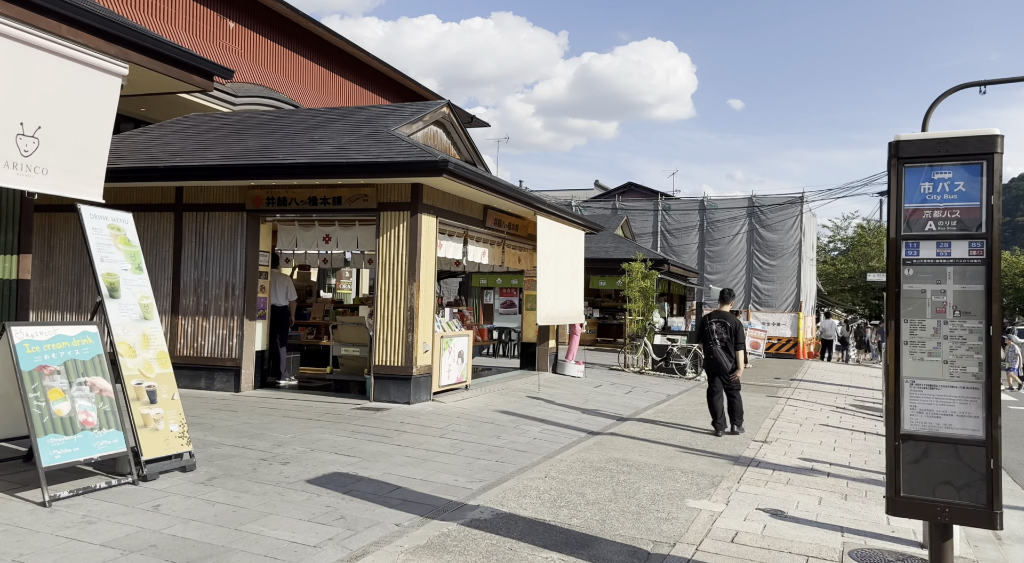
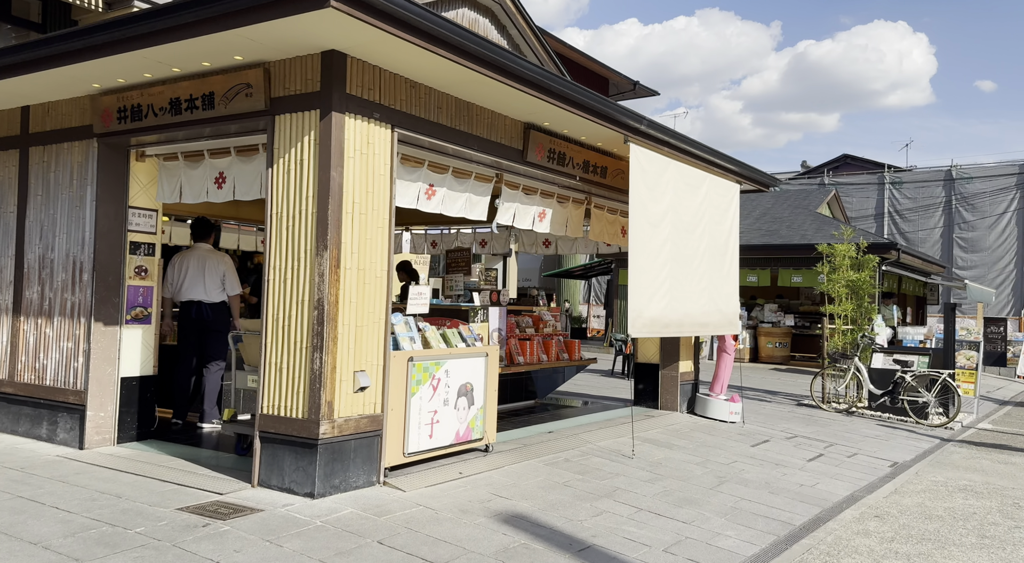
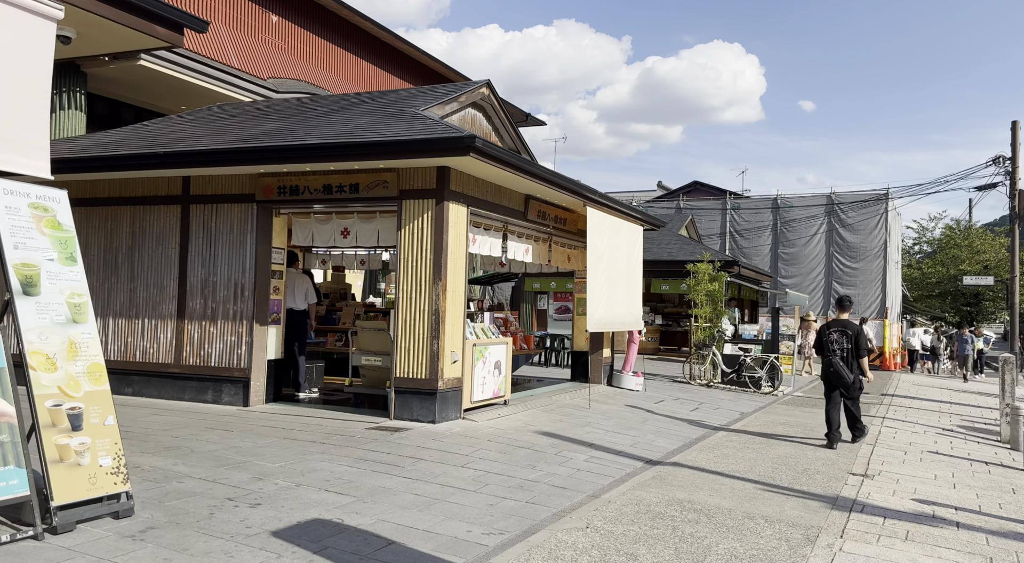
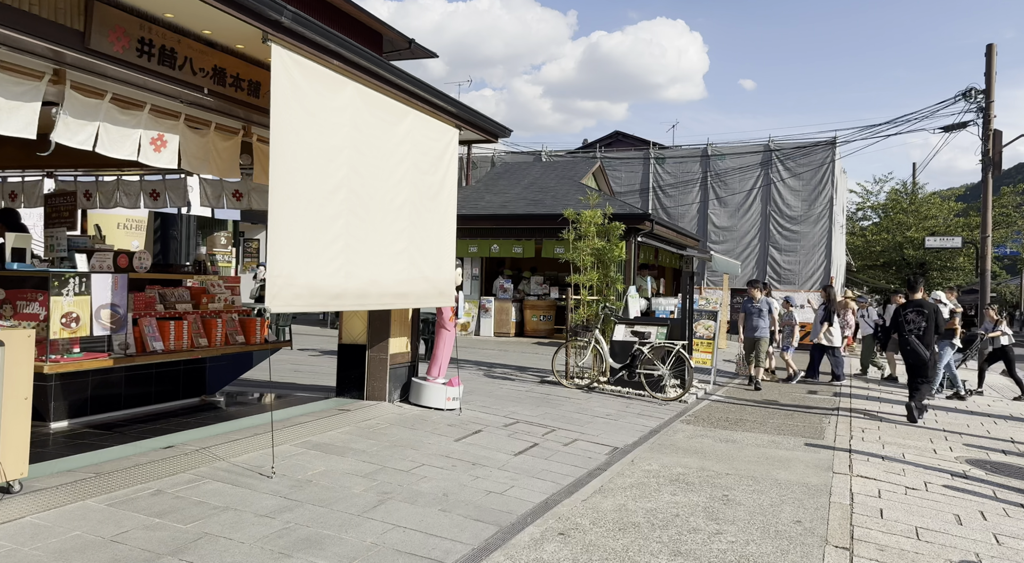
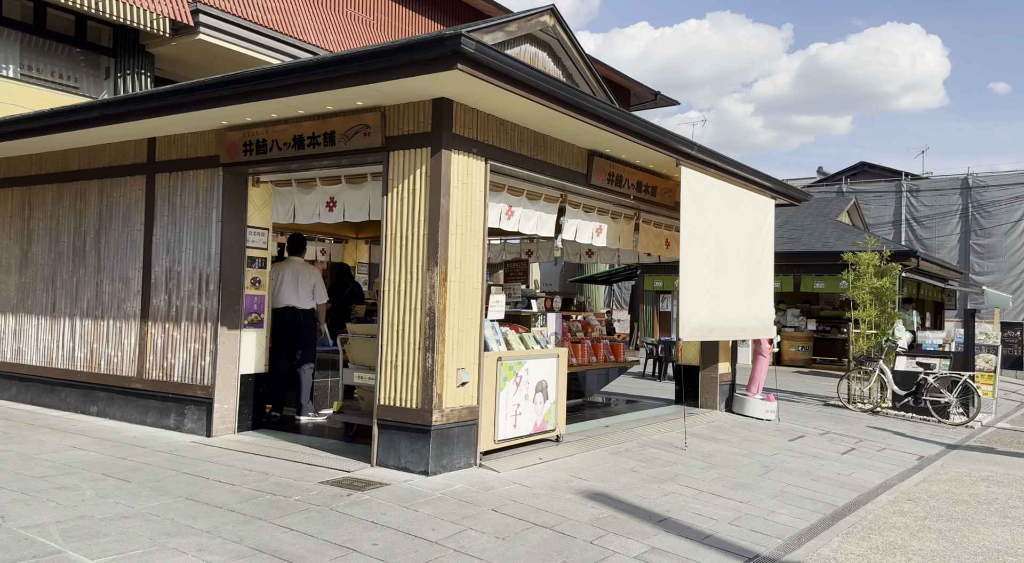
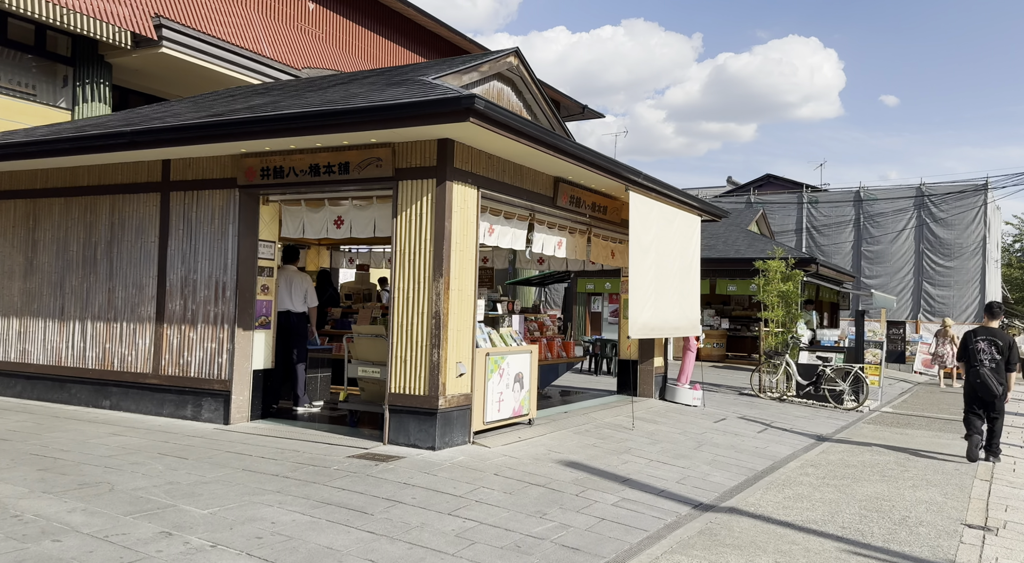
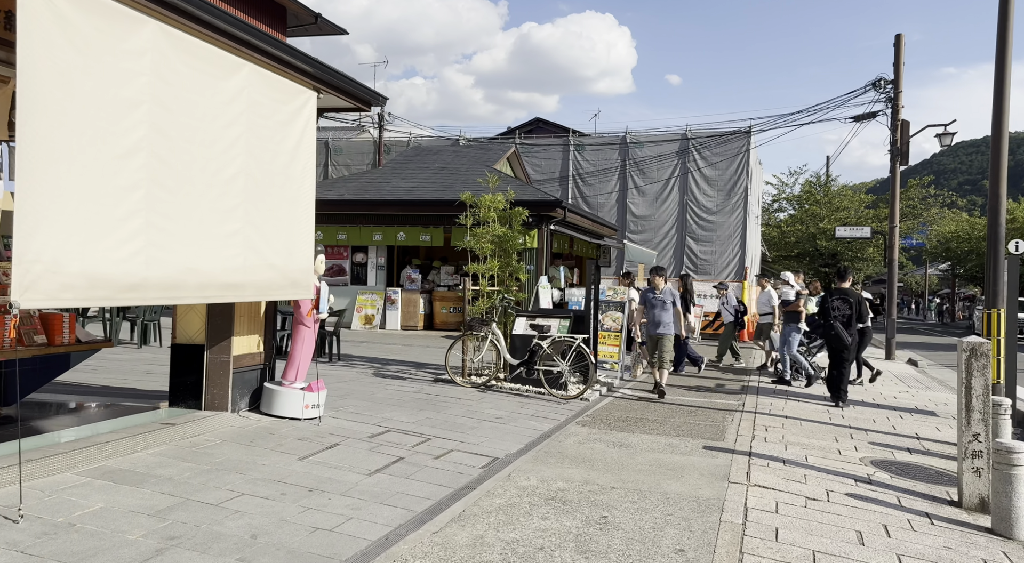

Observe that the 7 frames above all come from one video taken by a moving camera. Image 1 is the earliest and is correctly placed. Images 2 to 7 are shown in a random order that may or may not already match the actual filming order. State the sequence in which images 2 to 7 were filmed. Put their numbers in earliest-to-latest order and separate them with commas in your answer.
3, 6, 5, 2, 4, 7
